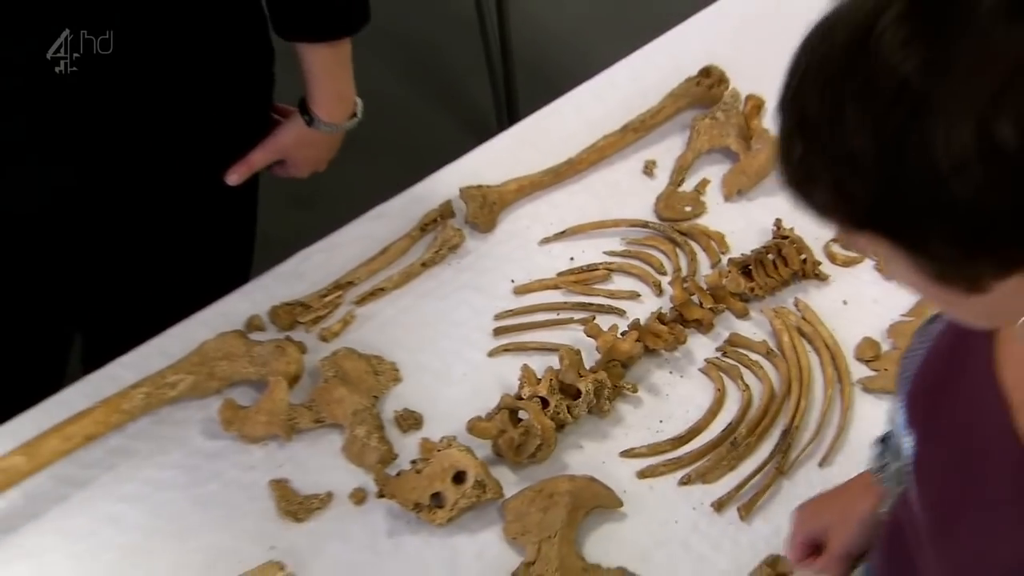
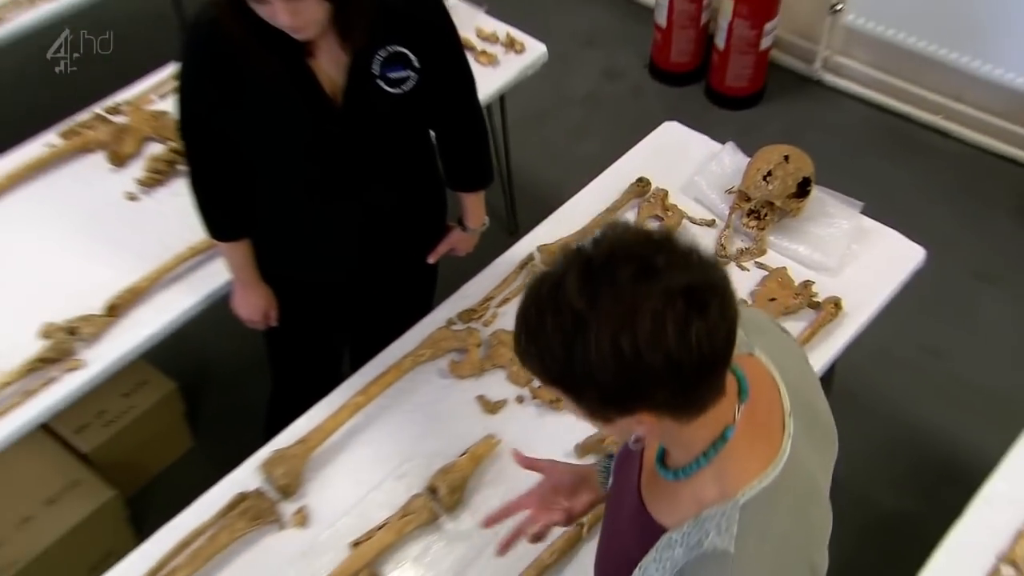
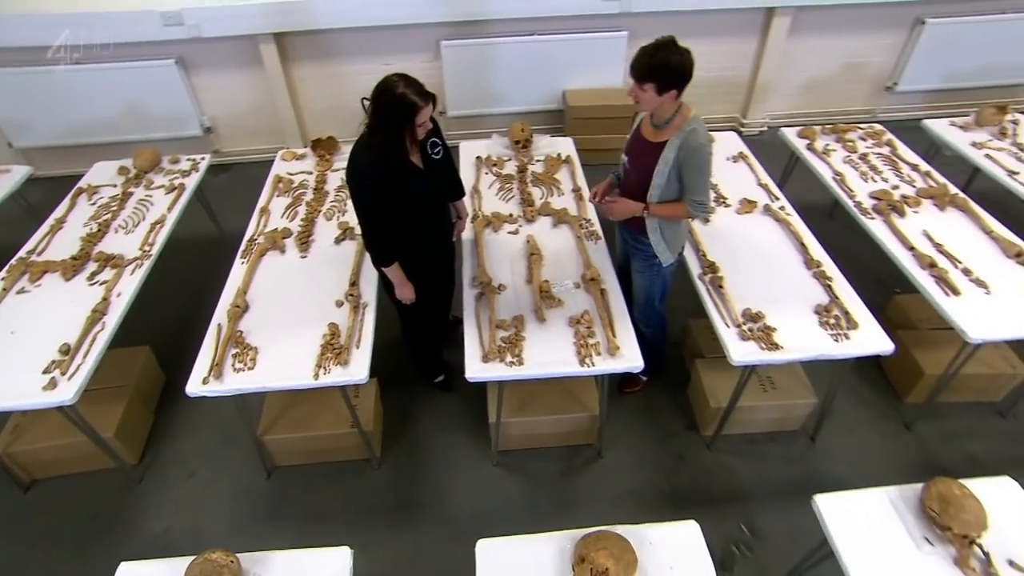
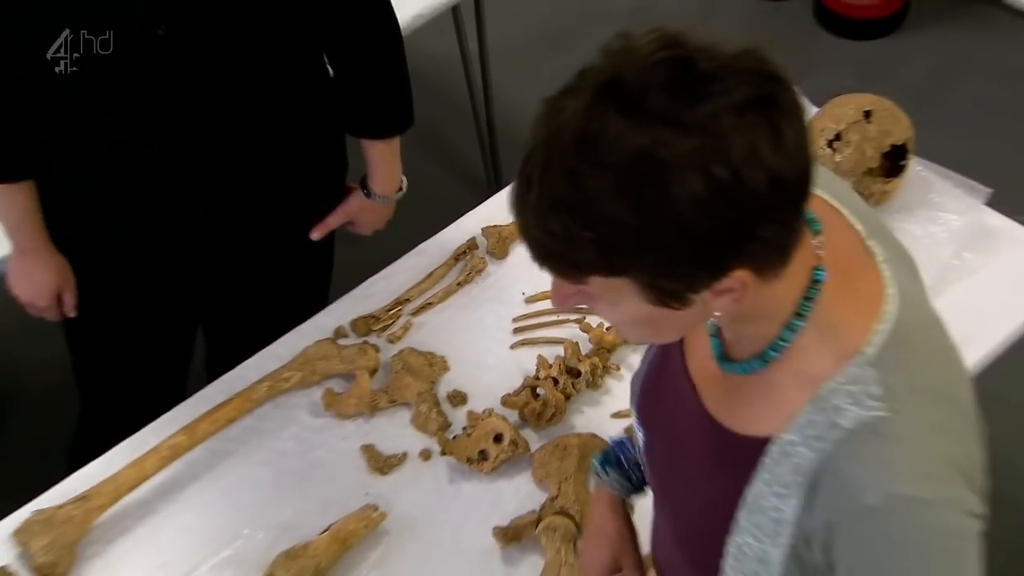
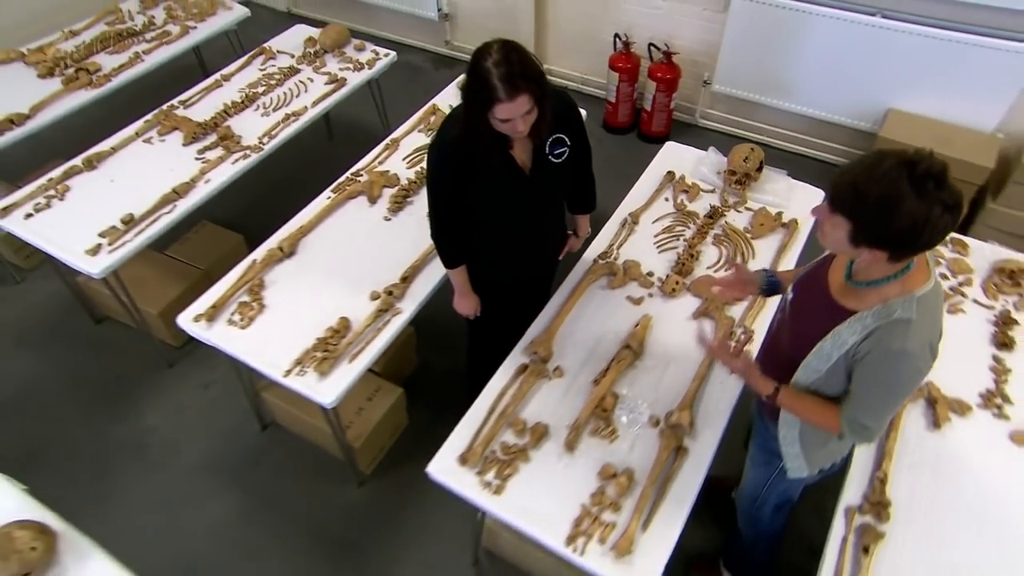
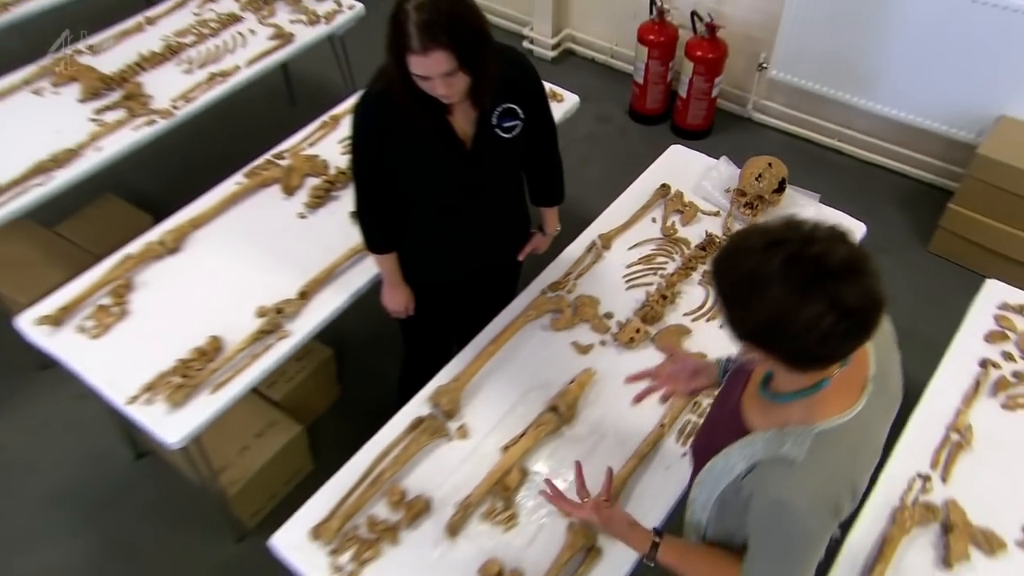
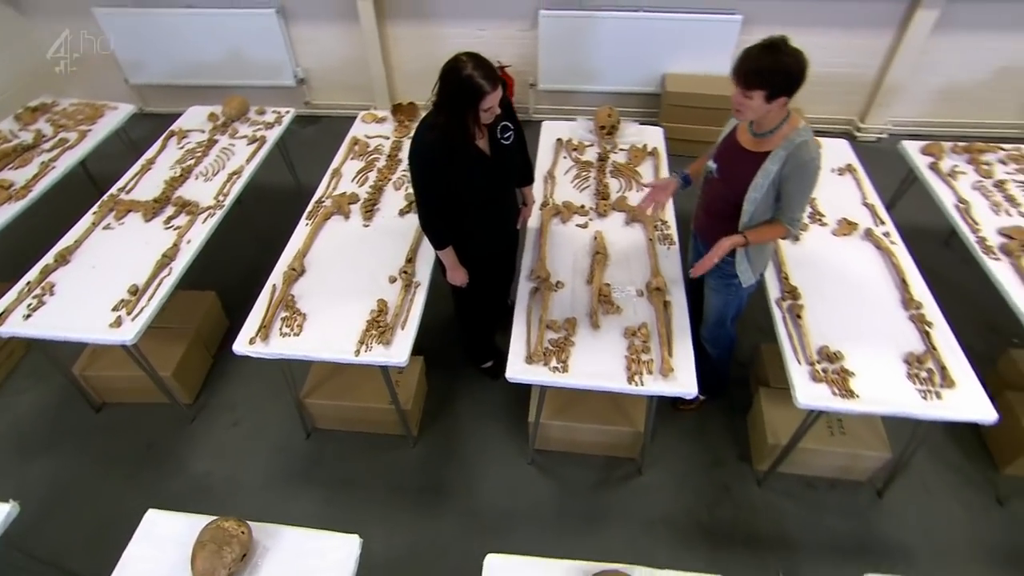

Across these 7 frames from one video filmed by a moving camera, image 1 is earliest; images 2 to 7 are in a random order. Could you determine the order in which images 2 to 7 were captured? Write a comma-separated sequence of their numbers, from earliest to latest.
4, 2, 6, 5, 7, 3
